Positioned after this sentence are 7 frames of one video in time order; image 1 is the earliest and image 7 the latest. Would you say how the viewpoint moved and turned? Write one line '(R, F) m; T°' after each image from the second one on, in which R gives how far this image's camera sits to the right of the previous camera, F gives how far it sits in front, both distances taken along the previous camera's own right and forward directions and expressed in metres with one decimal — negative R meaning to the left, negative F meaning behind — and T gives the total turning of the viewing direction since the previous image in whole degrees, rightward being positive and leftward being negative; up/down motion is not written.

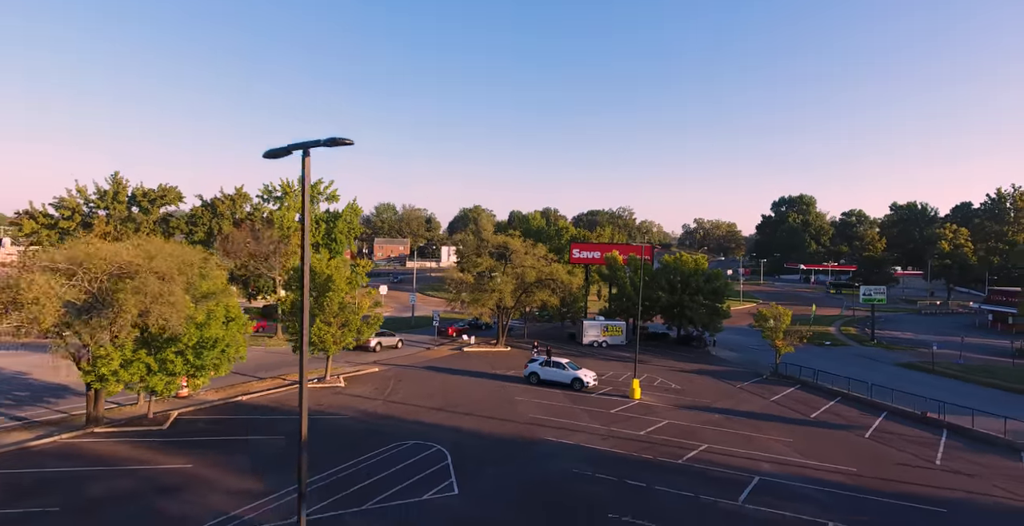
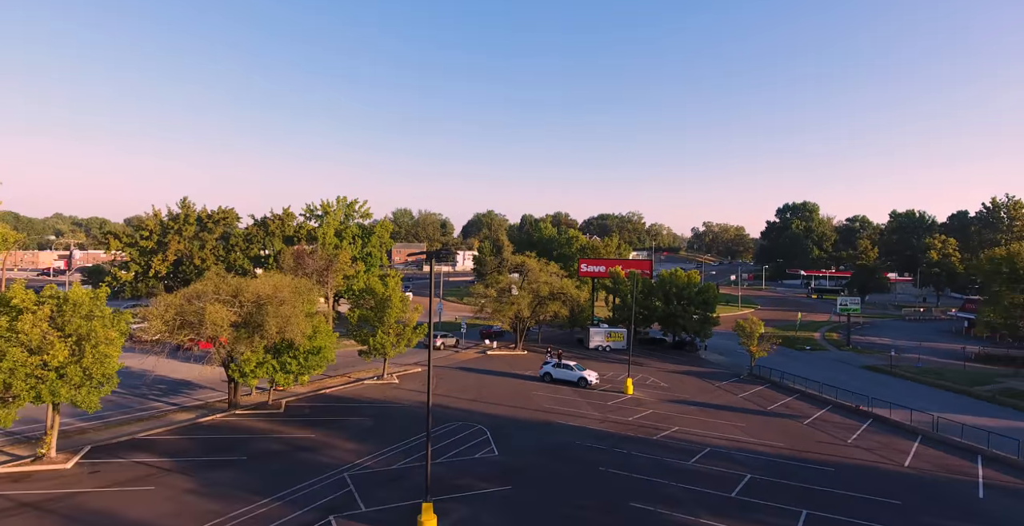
(-0.4, -6.3) m; -1°
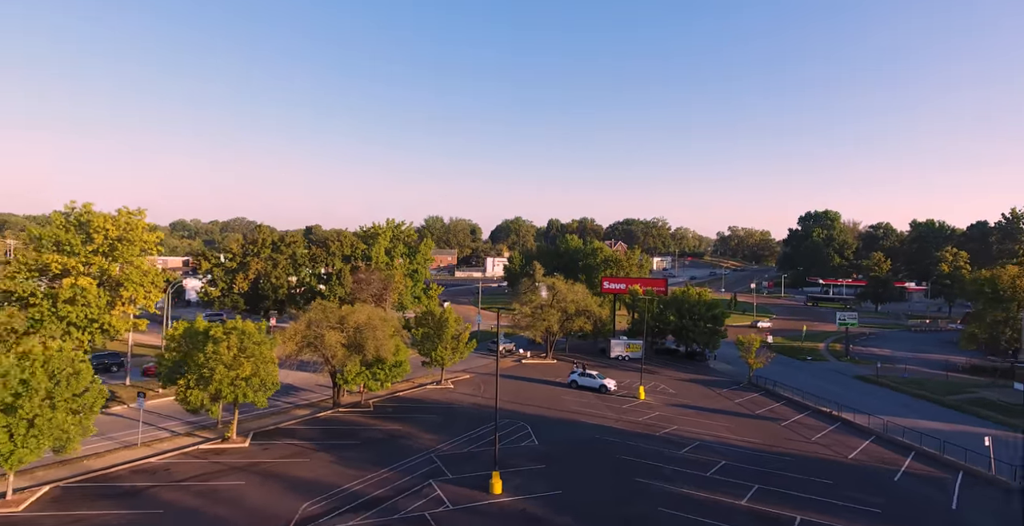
(-0.5, -7.0) m; -2°
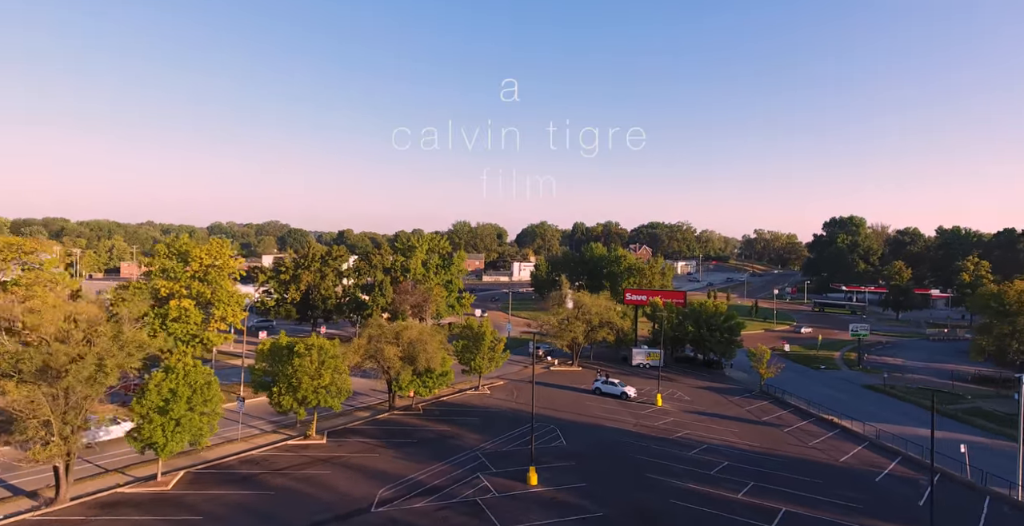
(-0.4, -4.4) m; -2°
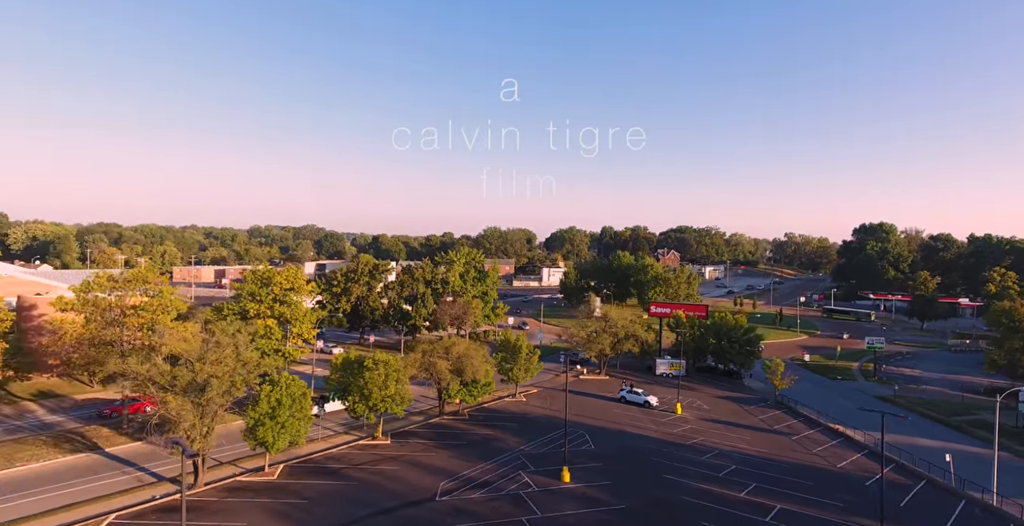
(-0.4, -4.9) m; -3°
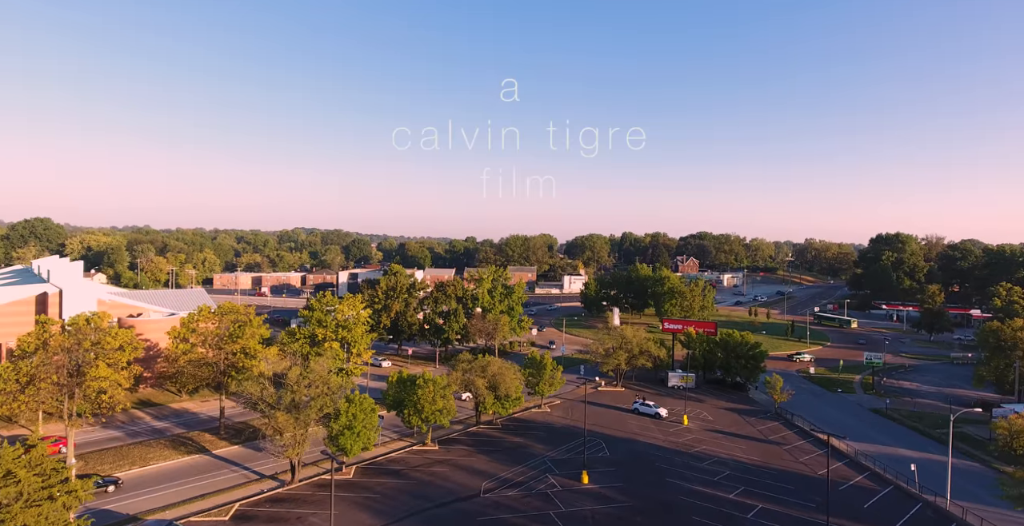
(-0.5, -6.5) m; -2°
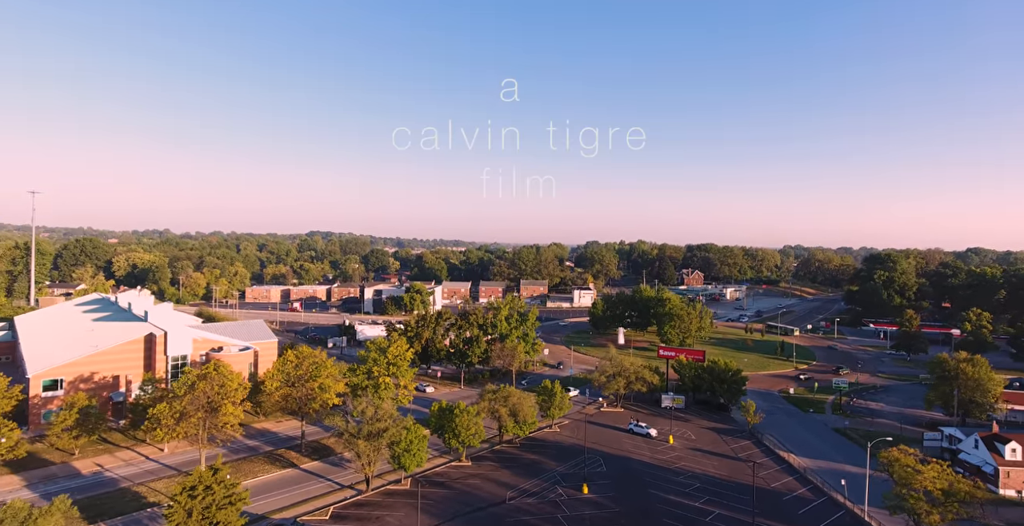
(-0.6, -11.1) m; -1°
